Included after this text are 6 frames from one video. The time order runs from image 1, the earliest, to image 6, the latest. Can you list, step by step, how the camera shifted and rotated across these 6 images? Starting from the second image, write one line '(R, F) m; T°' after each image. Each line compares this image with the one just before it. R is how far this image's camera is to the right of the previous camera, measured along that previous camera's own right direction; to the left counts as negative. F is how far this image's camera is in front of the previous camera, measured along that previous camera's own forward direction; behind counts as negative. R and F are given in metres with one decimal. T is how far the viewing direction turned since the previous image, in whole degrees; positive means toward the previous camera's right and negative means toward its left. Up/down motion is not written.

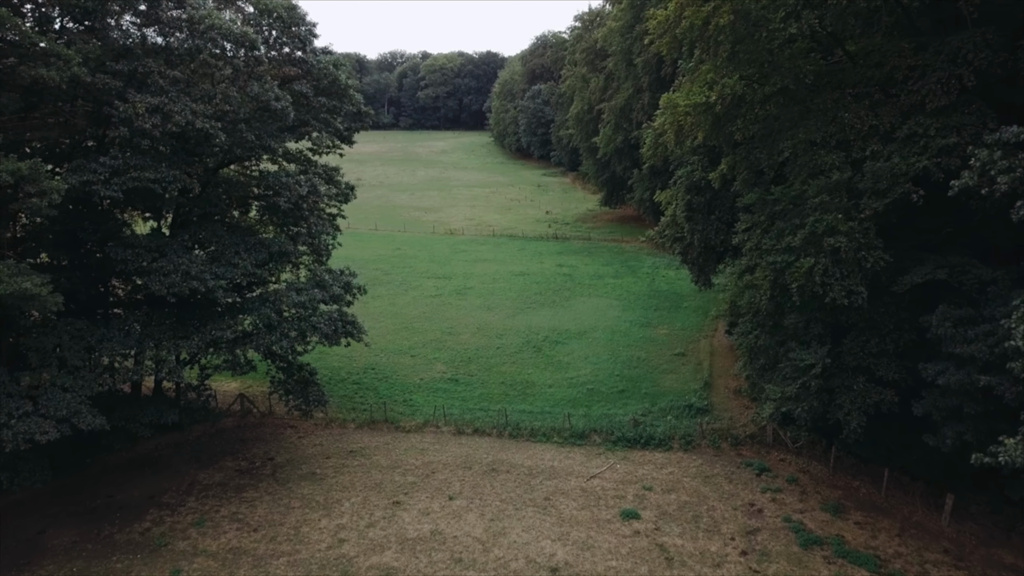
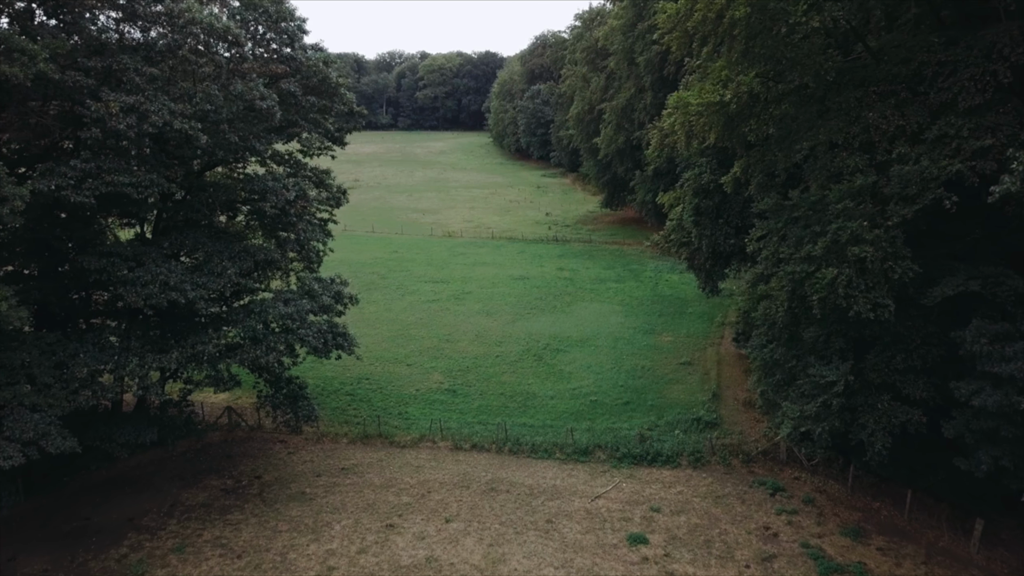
(0.0, +1.0) m; 0°
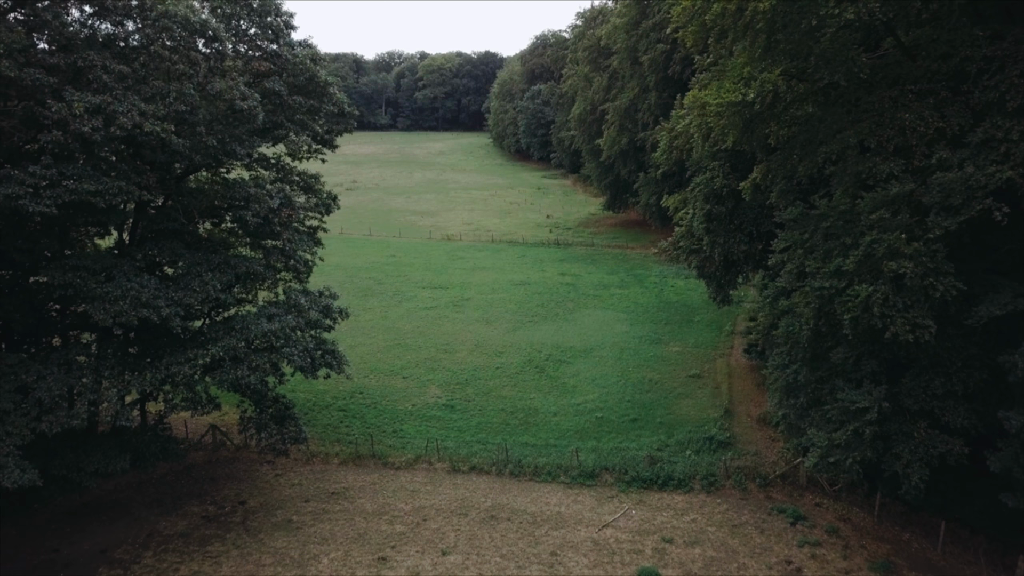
(0.0, +1.2) m; 0°
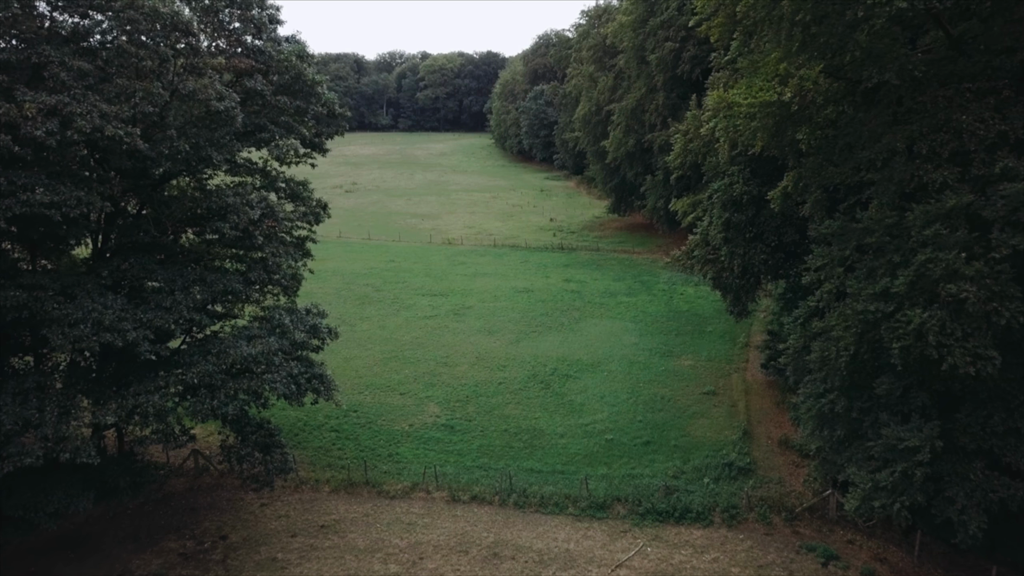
(-0.1, +1.4) m; 0°
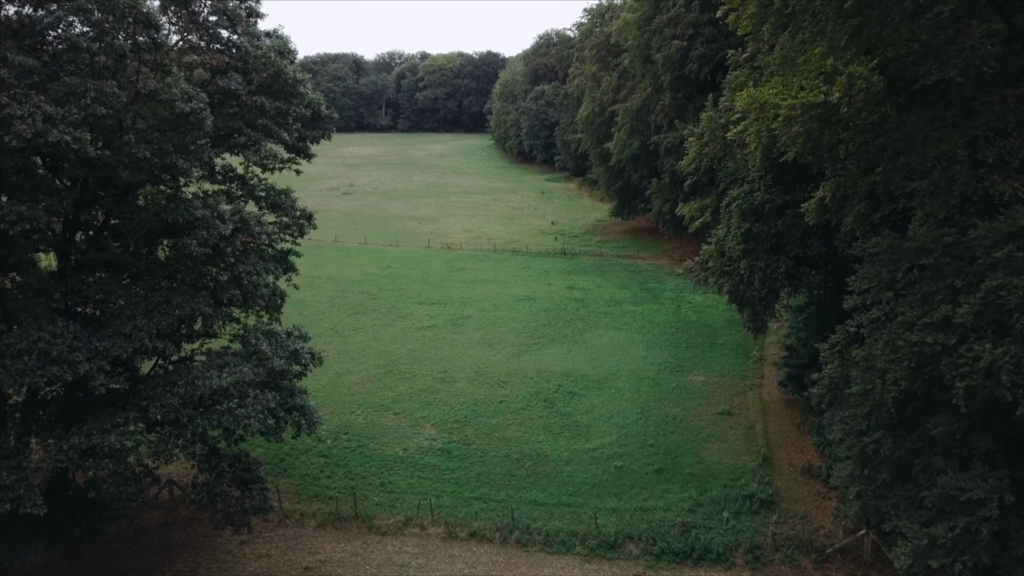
(-0.1, +1.5) m; 0°
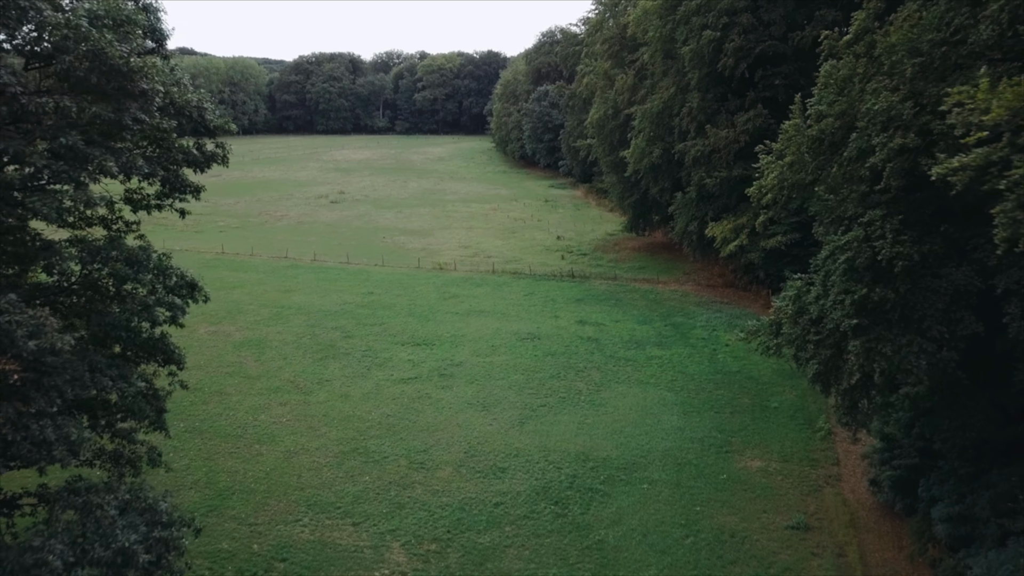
(+0.1, +6.0) m; 0°
